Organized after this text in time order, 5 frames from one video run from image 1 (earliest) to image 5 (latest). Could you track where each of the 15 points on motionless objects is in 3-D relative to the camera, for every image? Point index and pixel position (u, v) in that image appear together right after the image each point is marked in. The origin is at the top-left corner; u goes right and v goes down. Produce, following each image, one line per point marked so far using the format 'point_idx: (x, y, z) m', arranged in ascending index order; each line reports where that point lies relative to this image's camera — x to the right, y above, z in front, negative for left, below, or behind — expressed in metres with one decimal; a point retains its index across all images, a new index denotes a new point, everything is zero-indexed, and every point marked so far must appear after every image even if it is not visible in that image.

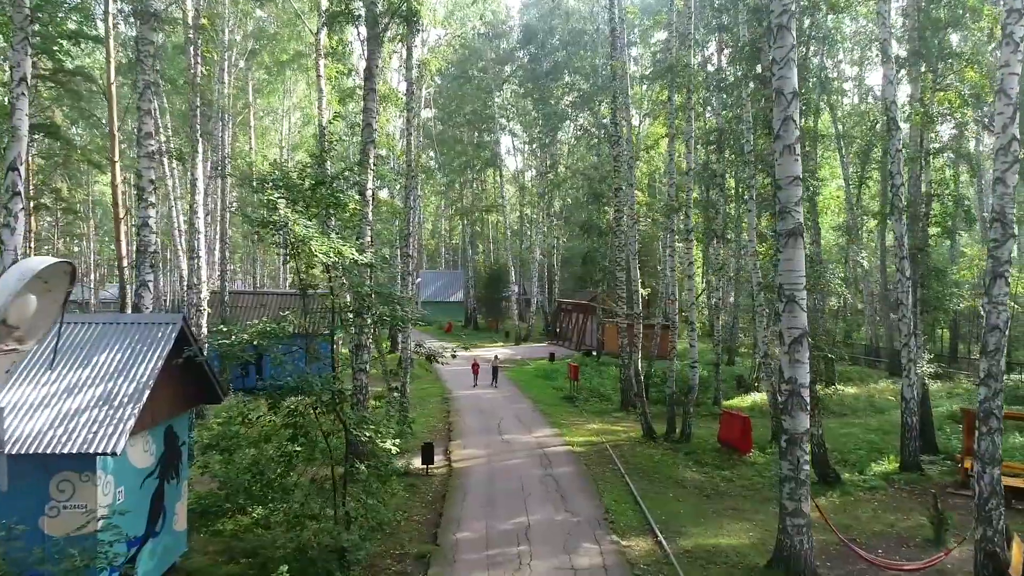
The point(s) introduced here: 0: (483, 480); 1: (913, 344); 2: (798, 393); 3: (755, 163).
0: (-0.4, -3.0, +10.9) m
1: (+6.8, -1.0, +11.9) m
2: (+2.8, -1.0, +7.0) m
3: (+5.1, +2.6, +15.0) m
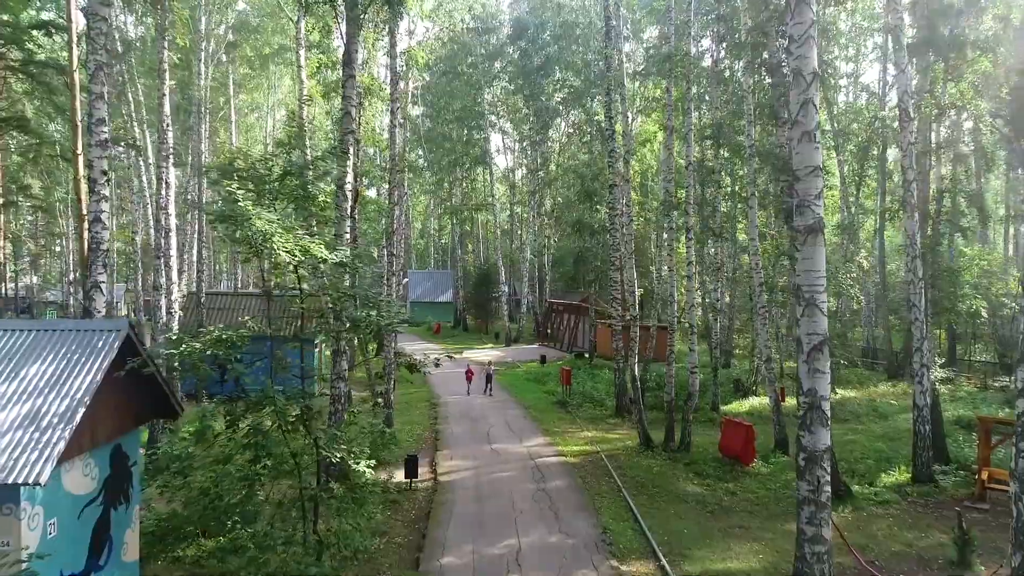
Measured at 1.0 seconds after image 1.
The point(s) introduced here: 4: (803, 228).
0: (-0.6, -3.0, +10.2) m
1: (+6.6, -1.0, +11.3) m
2: (+2.7, -1.1, +6.3) m
3: (+4.9, +2.6, +14.3) m
4: (+2.6, +0.5, +6.5) m
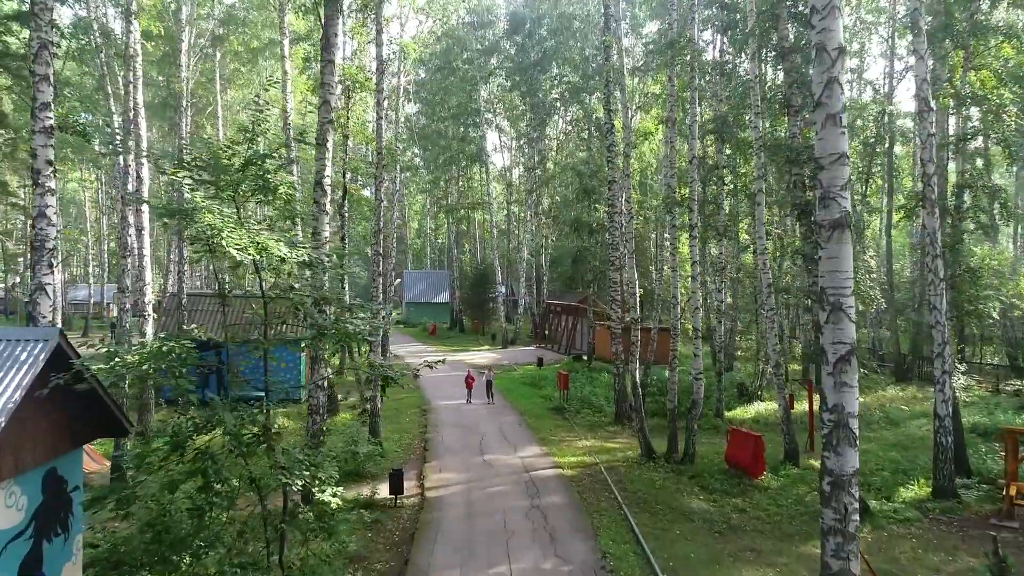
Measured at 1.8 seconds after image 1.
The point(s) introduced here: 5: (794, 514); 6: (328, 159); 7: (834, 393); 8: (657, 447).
0: (-0.7, -3.0, +9.4) m
1: (+6.5, -1.0, +10.6) m
2: (+2.6, -1.1, +5.6) m
3: (+4.8, +2.6, +13.6) m
4: (+2.6, +0.5, +5.7) m
5: (+3.9, -3.1, +9.7) m
6: (-2.5, +1.8, +9.8) m
7: (+2.6, -0.8, +5.7) m
8: (+2.7, -3.0, +13.3) m
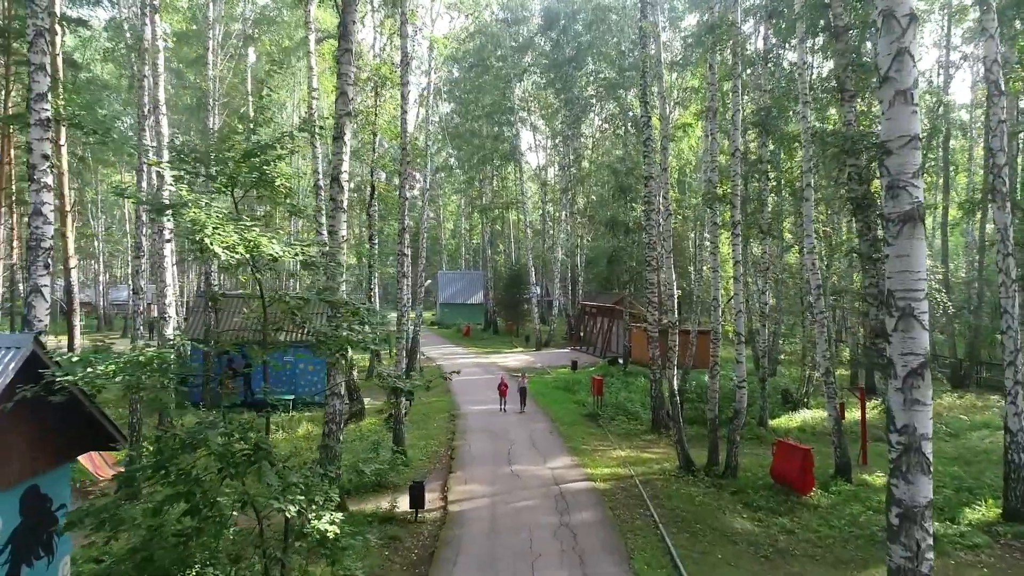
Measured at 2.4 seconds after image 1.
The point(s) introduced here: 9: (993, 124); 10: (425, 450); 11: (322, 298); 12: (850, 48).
0: (-0.4, -3.0, +8.8) m
1: (+6.9, -1.0, +9.6) m
2: (+2.8, -1.1, +4.9) m
3: (+5.3, +2.5, +12.7) m
4: (+2.7, +0.5, +5.0) m
5: (+4.2, -3.1, +8.9) m
6: (-2.2, +1.8, +9.3) m
7: (+2.7, -0.9, +4.9) m
8: (+3.2, -3.0, +12.5) m
9: (+7.0, +2.4, +10.3) m
10: (-1.6, -3.0, +13.0) m
11: (-1.5, -0.1, +5.8) m
12: (+4.2, +3.0, +8.8) m
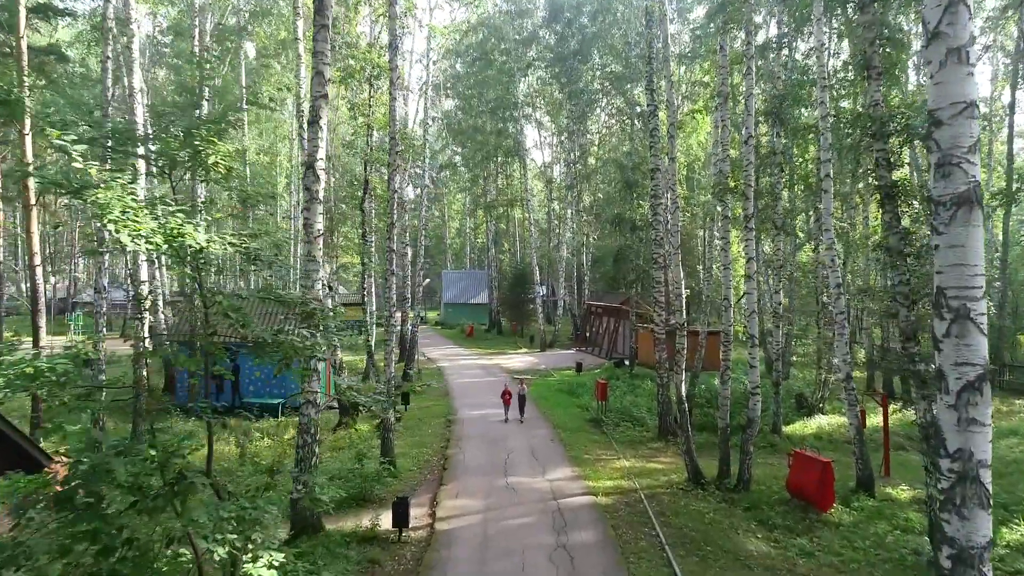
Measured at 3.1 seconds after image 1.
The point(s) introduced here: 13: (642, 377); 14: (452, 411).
0: (-0.4, -3.0, +8.0) m
1: (+6.8, -1.0, +8.7) m
2: (+2.6, -1.1, +4.0) m
3: (+5.3, +2.6, +11.8) m
4: (+2.6, +0.5, +4.2) m
5: (+4.1, -3.1, +8.0) m
6: (-2.3, +1.8, +8.5) m
7: (+2.6, -0.8, +4.1) m
8: (+3.2, -3.0, +11.7) m
9: (+6.9, +2.4, +9.5) m
10: (-1.6, -2.9, +12.2) m
11: (-1.6, -0.1, +5.0) m
12: (+4.1, +3.0, +8.0) m
13: (+3.6, -2.5, +19.4) m
14: (-1.4, -2.9, +16.5) m
